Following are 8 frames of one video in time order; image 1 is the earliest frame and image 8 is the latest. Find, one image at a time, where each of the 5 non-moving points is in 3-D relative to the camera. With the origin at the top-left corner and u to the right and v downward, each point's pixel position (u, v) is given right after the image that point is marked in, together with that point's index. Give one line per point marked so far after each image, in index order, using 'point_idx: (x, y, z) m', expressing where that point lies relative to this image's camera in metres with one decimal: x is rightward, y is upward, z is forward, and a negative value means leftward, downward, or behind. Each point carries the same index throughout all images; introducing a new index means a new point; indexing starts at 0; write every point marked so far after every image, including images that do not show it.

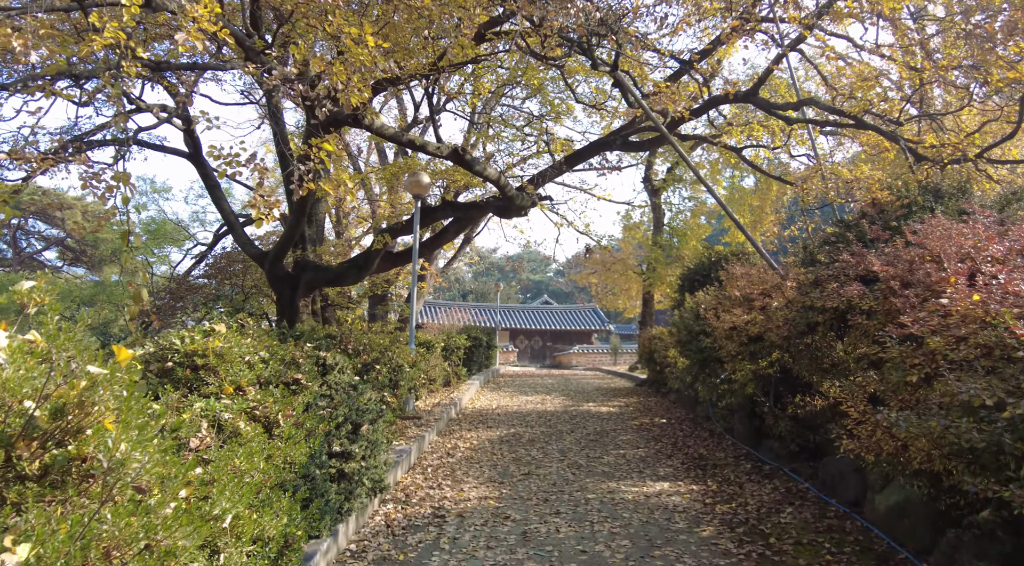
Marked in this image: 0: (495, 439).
0: (-0.2, -1.6, +7.0) m
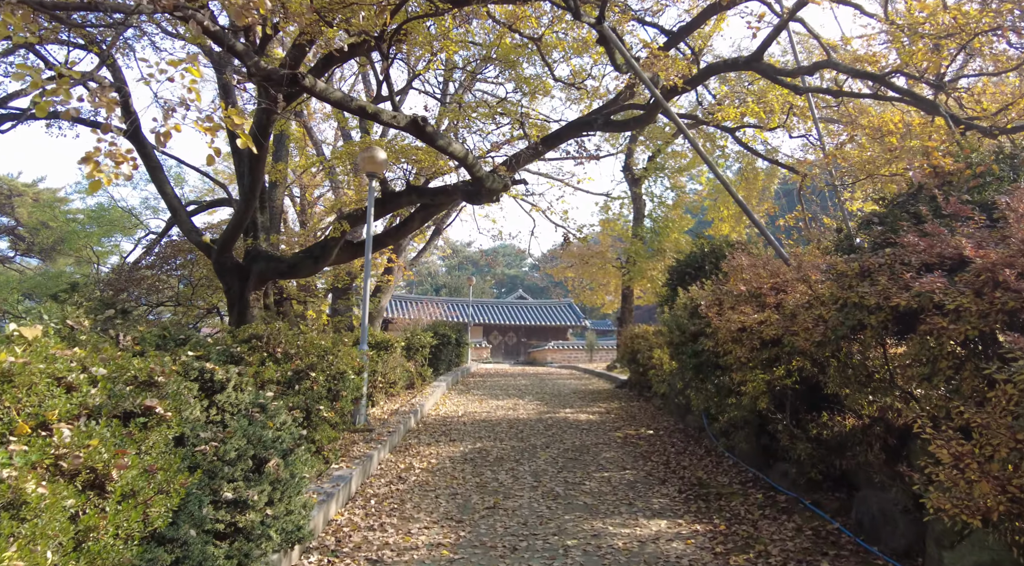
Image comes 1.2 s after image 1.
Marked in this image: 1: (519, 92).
0: (-0.5, -1.5, +6.0) m
1: (+0.1, +3.3, +11.9) m
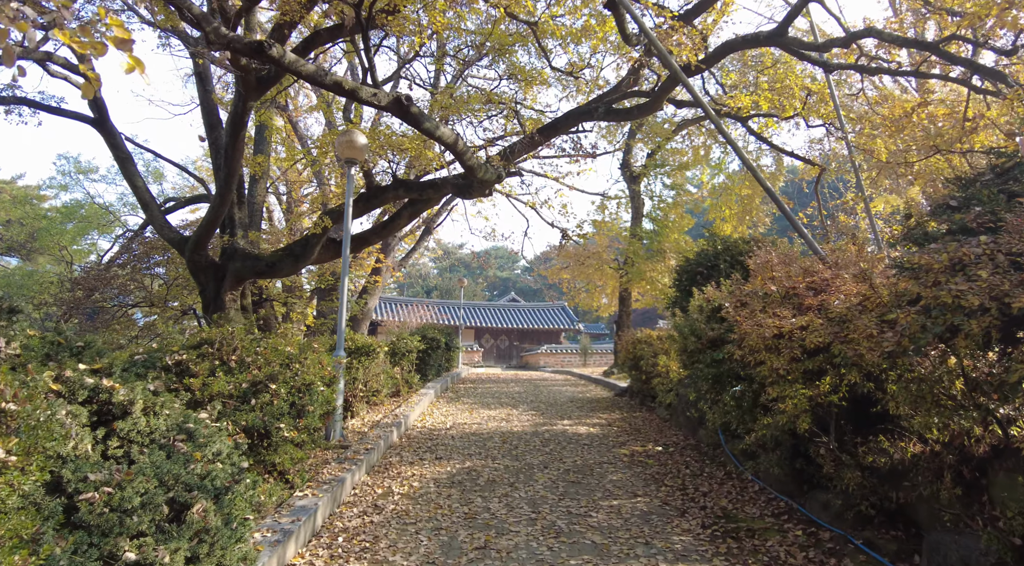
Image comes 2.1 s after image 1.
0: (-0.5, -1.5, +5.3) m
1: (0.0, +3.3, +11.2) m
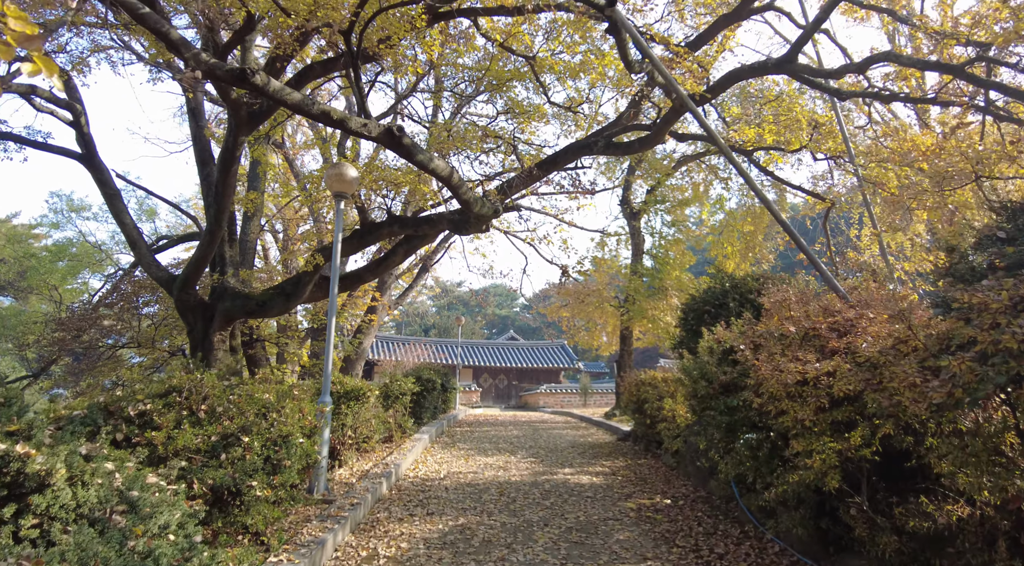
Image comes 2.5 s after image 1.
0: (-0.5, -1.8, +4.8) m
1: (0.0, +2.7, +11.1) m
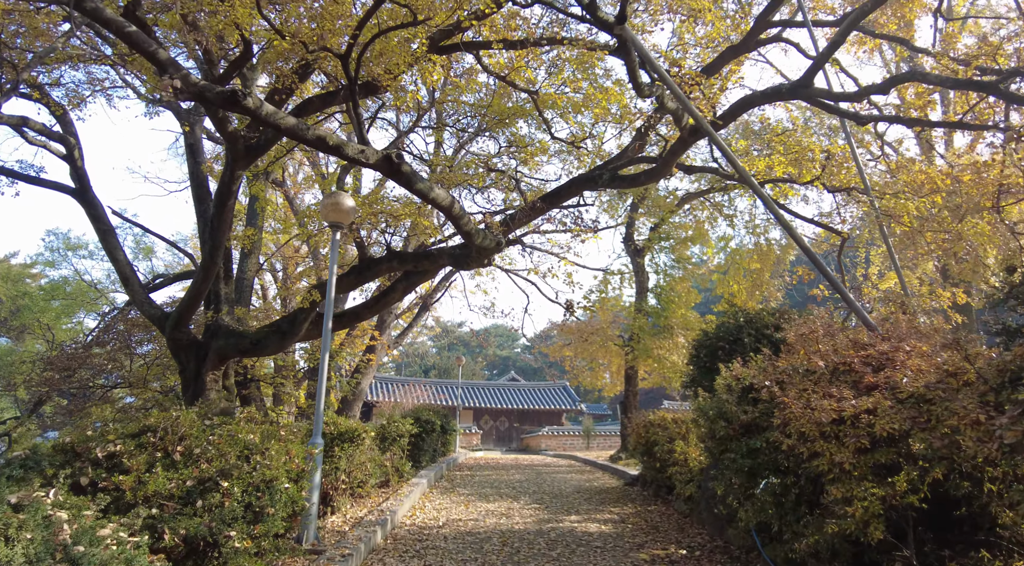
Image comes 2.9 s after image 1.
0: (-0.5, -2.0, +4.4) m
1: (0.0, +2.1, +10.9) m
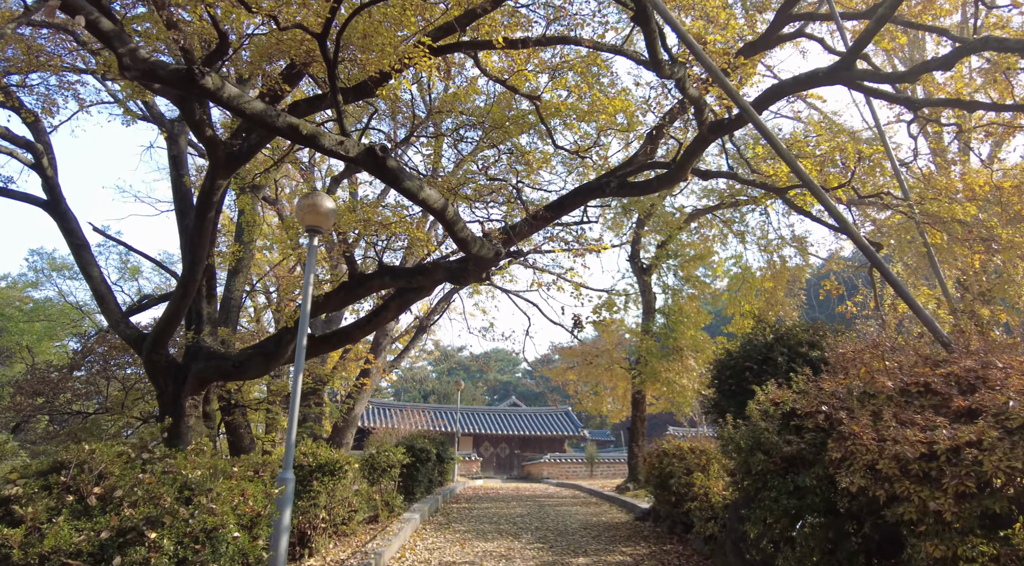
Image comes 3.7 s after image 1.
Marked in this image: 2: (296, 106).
0: (-0.5, -2.1, +3.7) m
1: (0.0, +1.8, +10.3) m
2: (-2.4, +2.0, +7.6) m
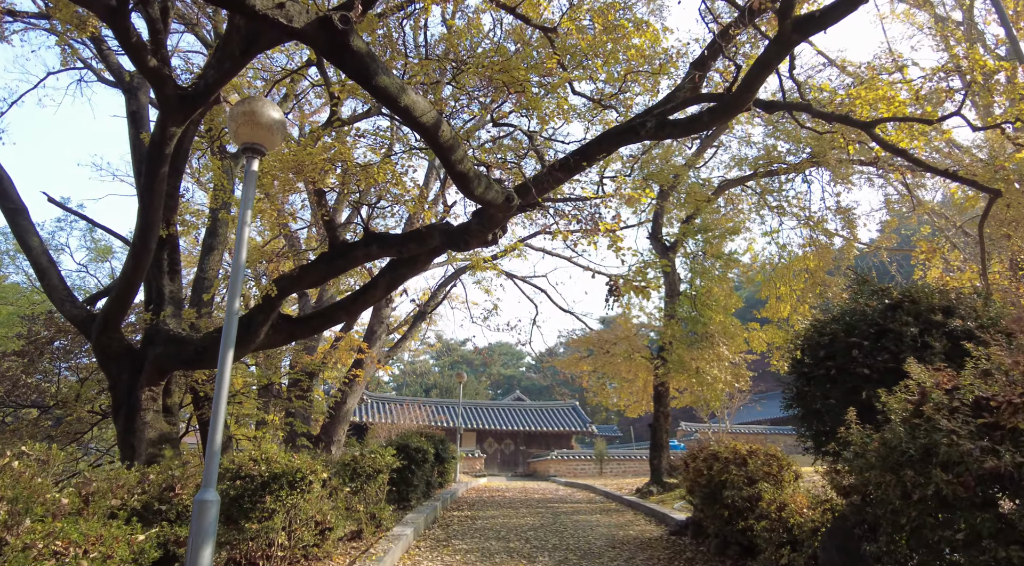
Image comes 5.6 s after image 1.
0: (-0.4, -1.7, +2.2) m
1: (+0.2, +2.2, +8.8) m
2: (-2.3, +2.3, +6.2) m
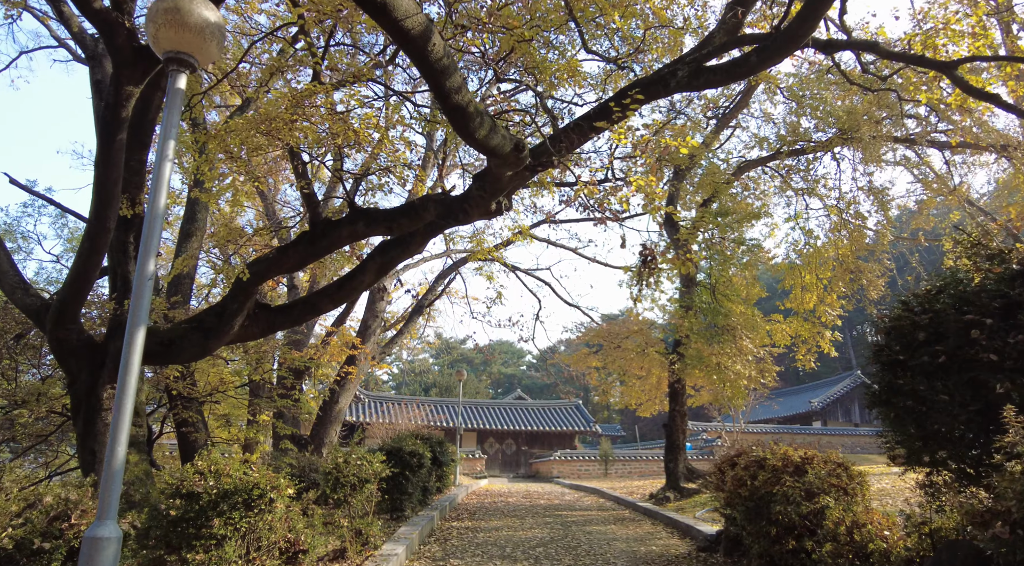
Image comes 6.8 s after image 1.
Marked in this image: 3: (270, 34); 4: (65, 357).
0: (-0.4, -1.6, +1.3) m
1: (+0.2, +2.4, +7.9) m
2: (-2.3, +2.5, +5.2) m
3: (-3.0, +3.1, +8.4) m
4: (-5.1, -0.8, +7.8) m
